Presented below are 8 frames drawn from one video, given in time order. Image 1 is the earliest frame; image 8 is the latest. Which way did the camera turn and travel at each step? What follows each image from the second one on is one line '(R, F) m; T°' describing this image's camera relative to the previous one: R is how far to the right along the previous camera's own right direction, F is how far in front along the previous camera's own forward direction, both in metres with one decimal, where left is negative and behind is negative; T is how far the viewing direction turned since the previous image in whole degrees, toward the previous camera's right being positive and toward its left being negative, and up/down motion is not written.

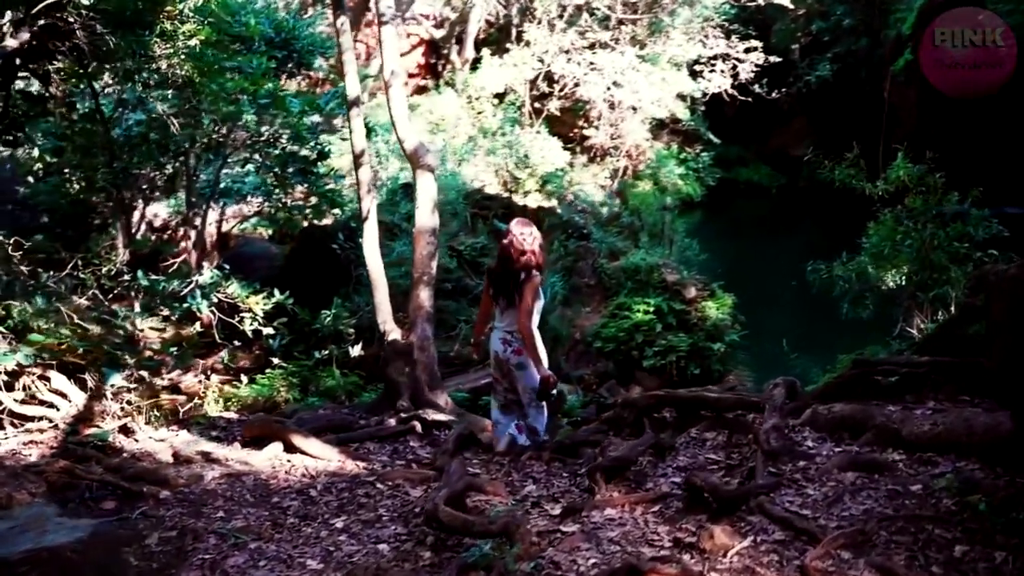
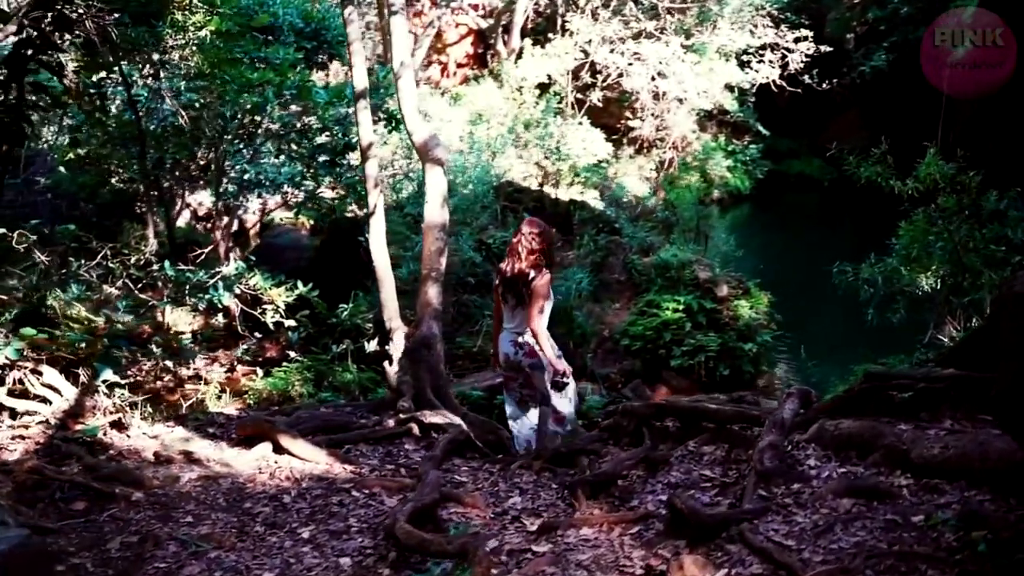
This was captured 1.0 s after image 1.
(+0.3, +0.2) m; -4°
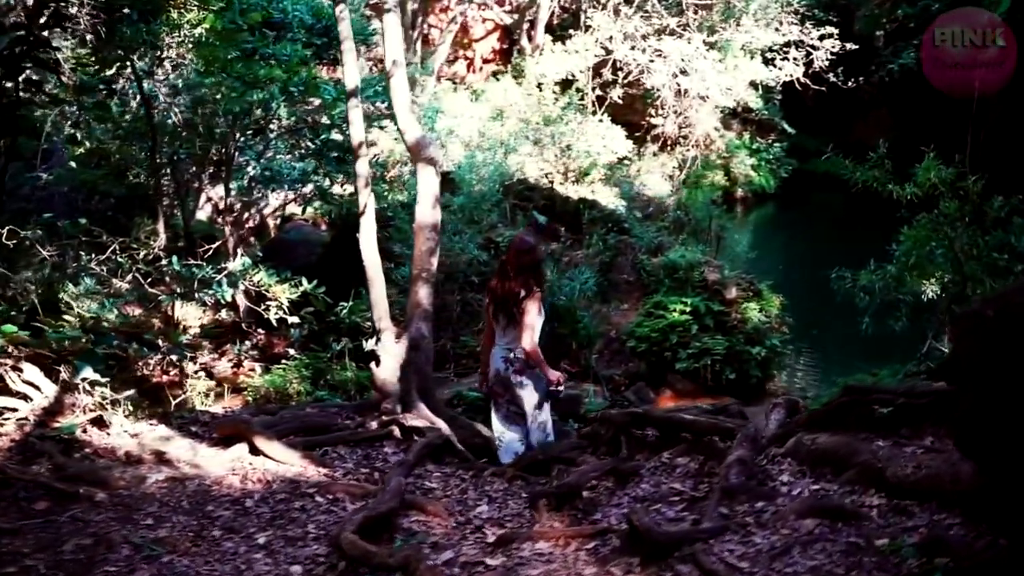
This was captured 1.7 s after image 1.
(+0.3, +0.1) m; -2°
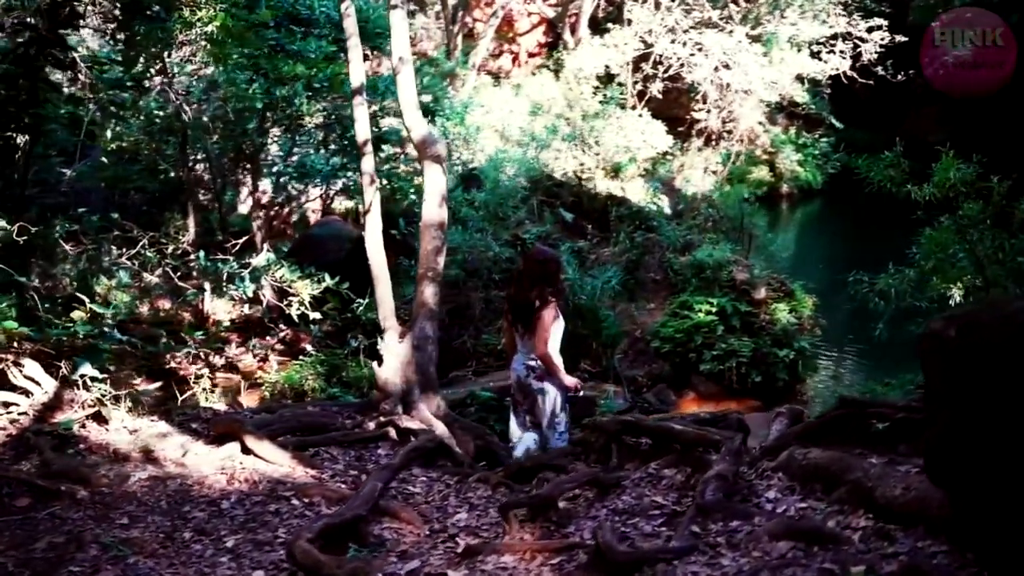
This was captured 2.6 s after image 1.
(+0.3, +0.1) m; -3°
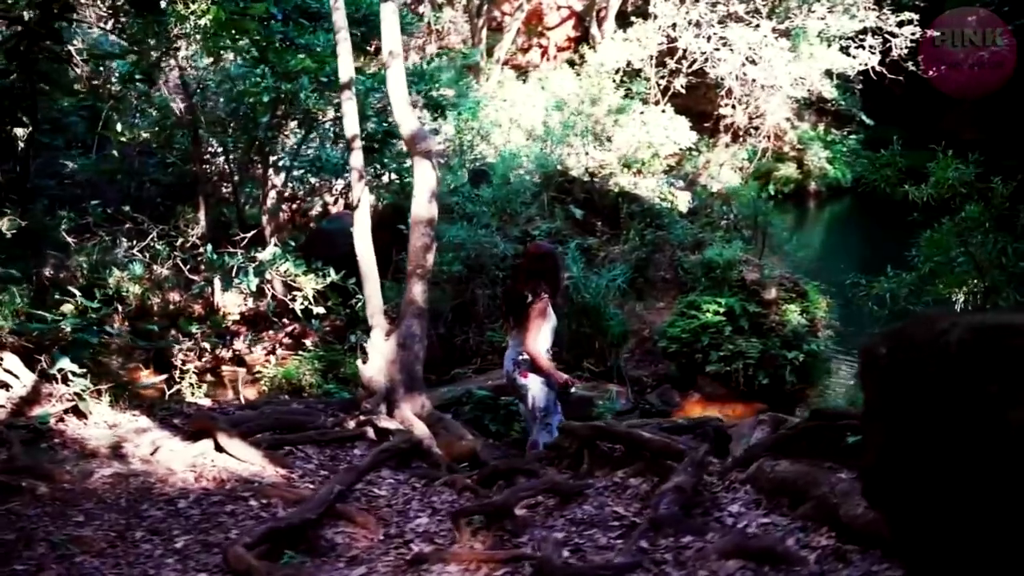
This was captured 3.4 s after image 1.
(+0.3, +0.1) m; -2°
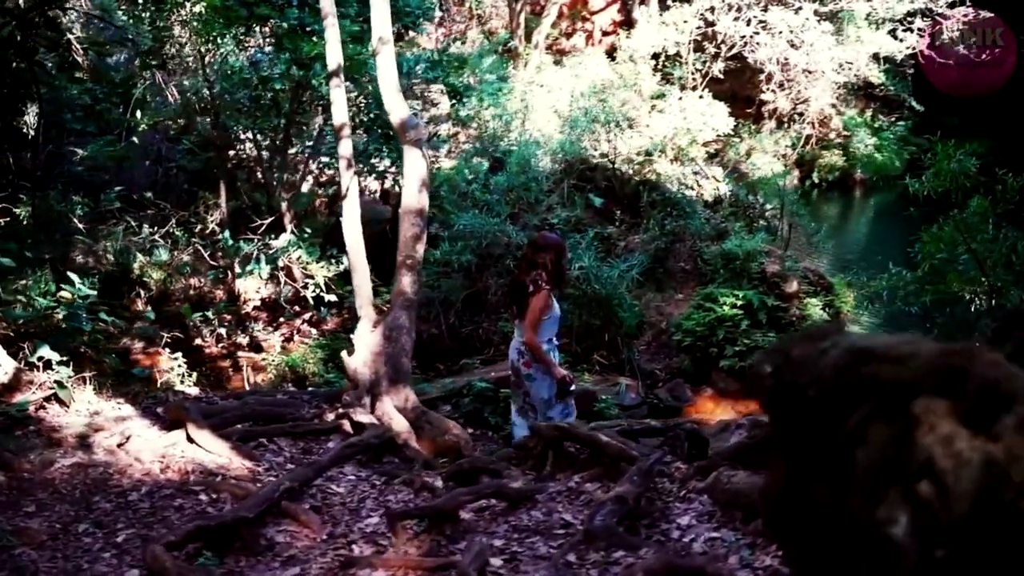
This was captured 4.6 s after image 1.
(+0.5, +0.2) m; -3°
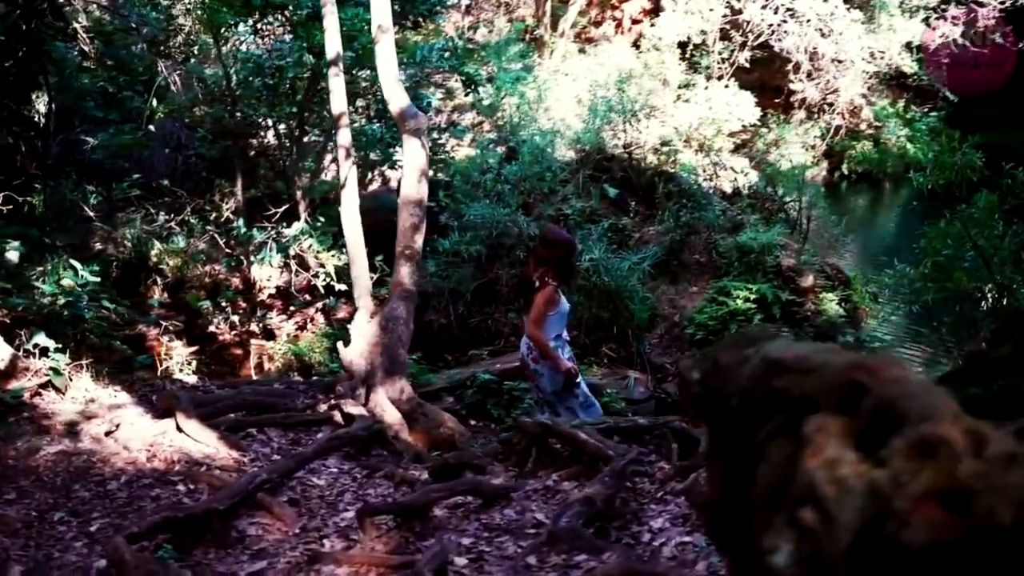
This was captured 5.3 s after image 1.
(+0.2, +0.1) m; -2°
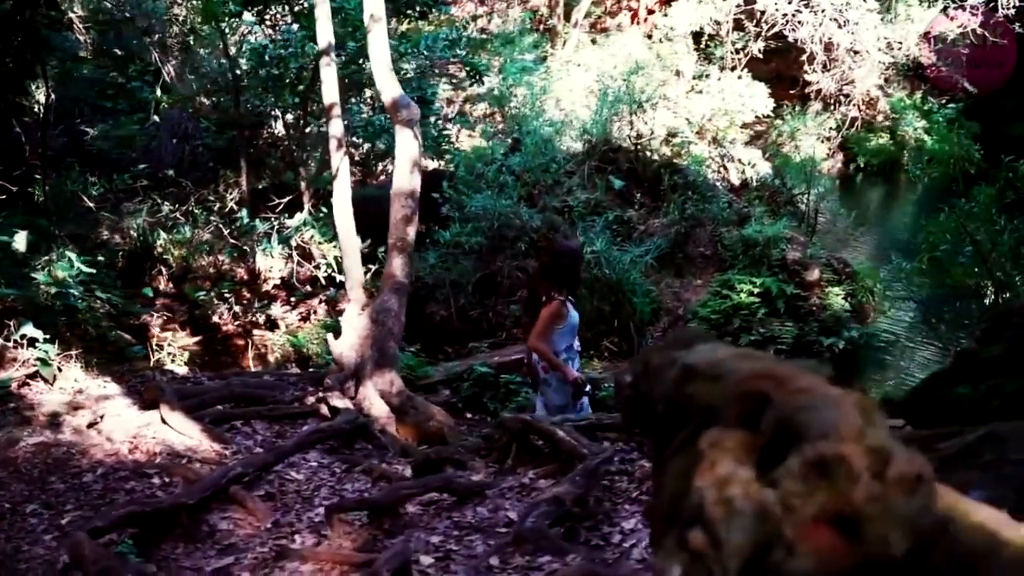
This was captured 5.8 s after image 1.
(+0.2, +0.1) m; -1°
